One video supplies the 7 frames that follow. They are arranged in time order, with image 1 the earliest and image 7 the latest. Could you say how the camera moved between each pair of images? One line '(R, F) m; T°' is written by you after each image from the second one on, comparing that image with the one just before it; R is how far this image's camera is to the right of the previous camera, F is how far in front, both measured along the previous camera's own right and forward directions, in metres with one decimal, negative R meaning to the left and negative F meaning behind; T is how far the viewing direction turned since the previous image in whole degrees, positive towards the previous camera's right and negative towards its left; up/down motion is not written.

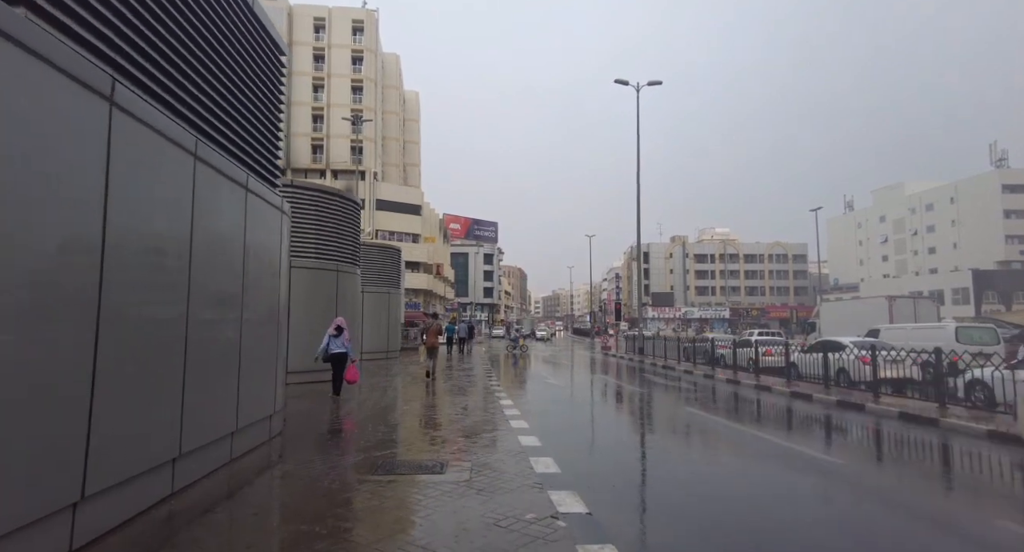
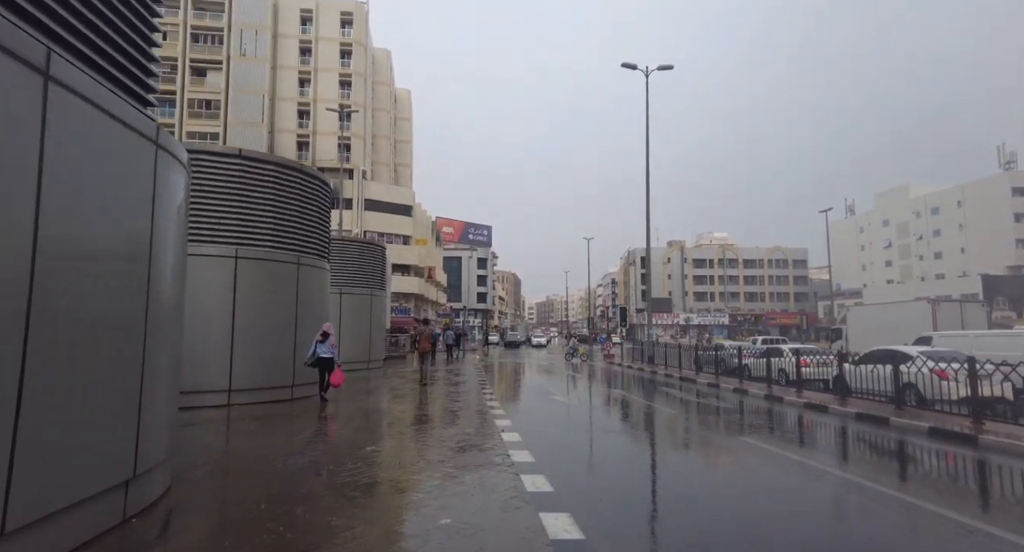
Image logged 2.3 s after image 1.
(-0.2, +2.3) m; +1°
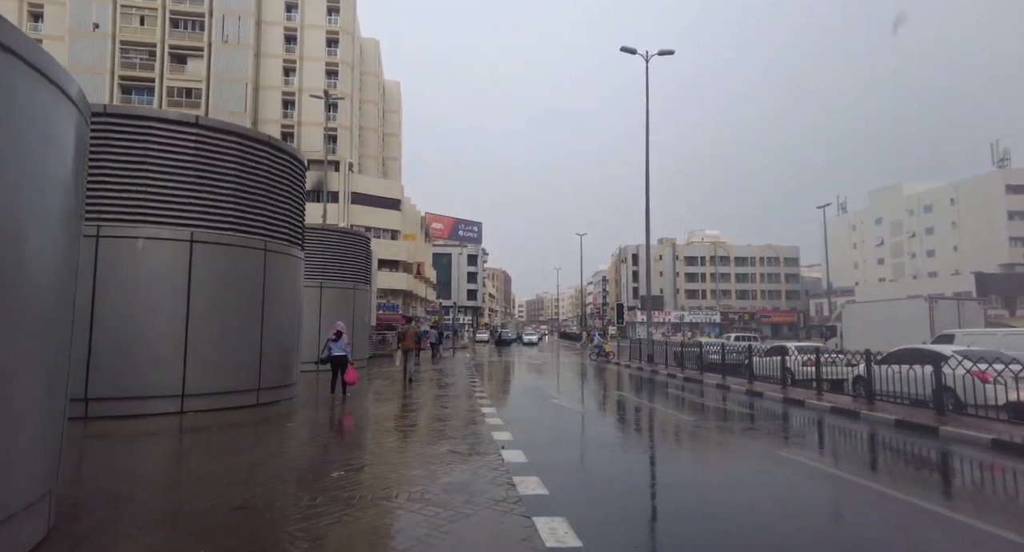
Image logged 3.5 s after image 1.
(-0.1, +1.2) m; +1°
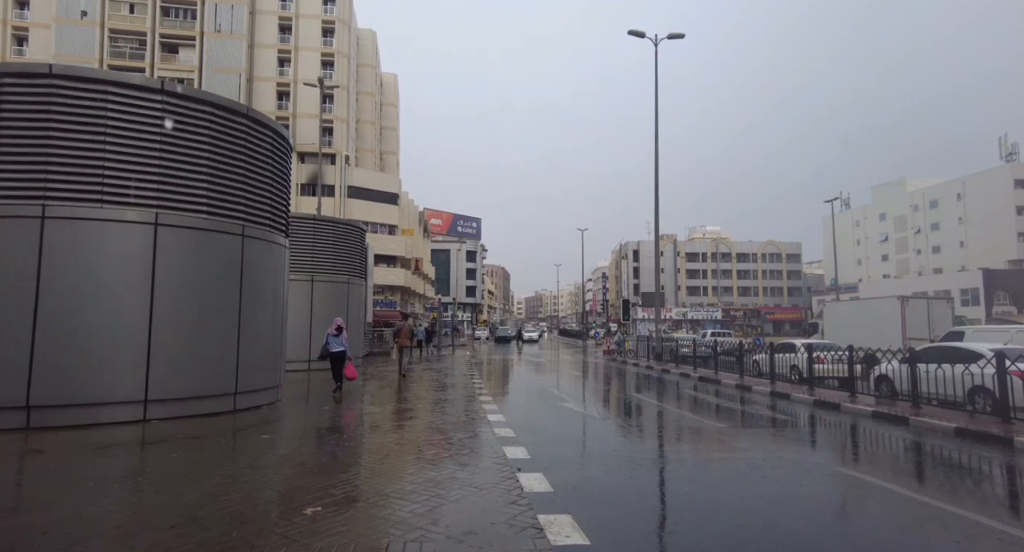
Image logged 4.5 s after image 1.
(-0.2, +1.0) m; 0°
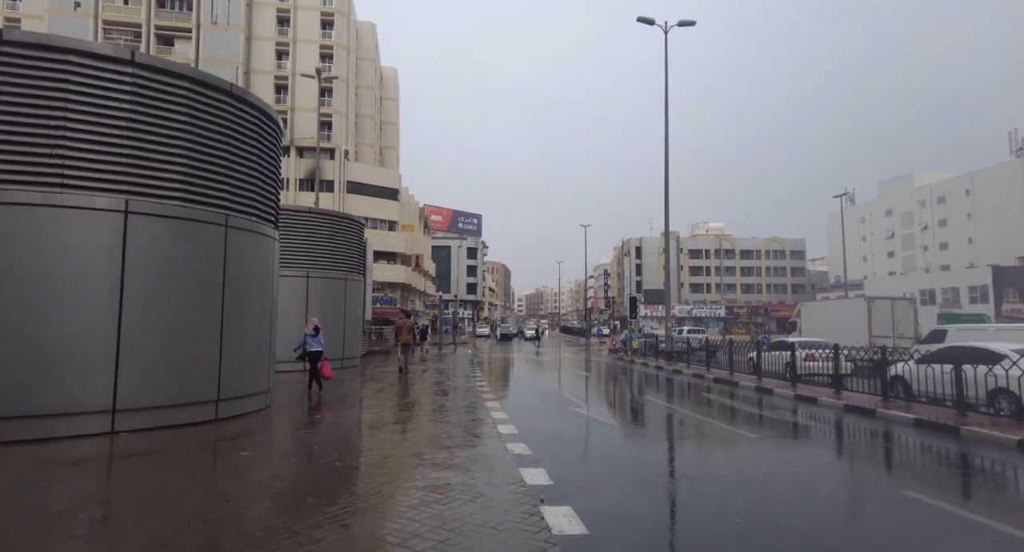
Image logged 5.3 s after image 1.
(-0.2, +0.8) m; 0°
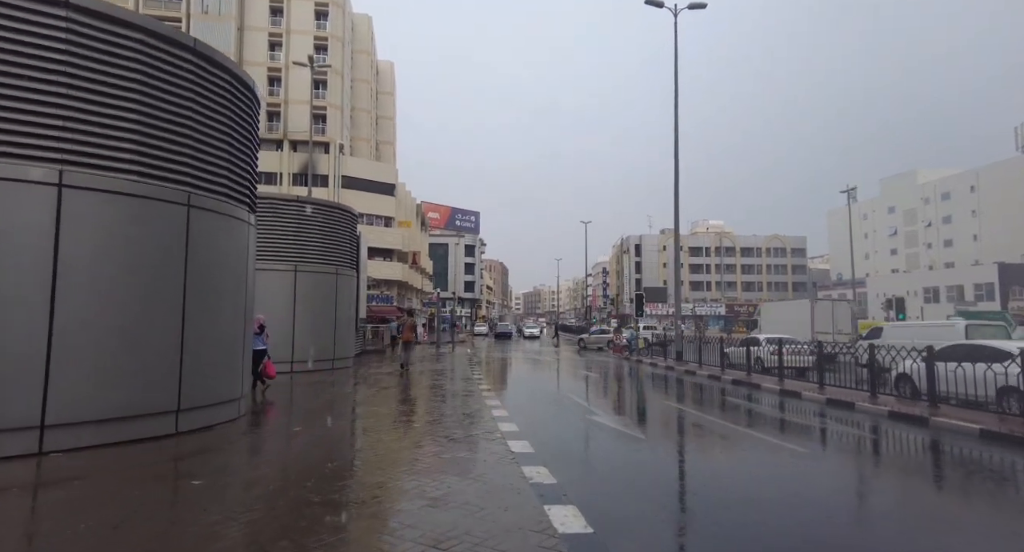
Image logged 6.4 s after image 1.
(-0.2, +1.0) m; 0°
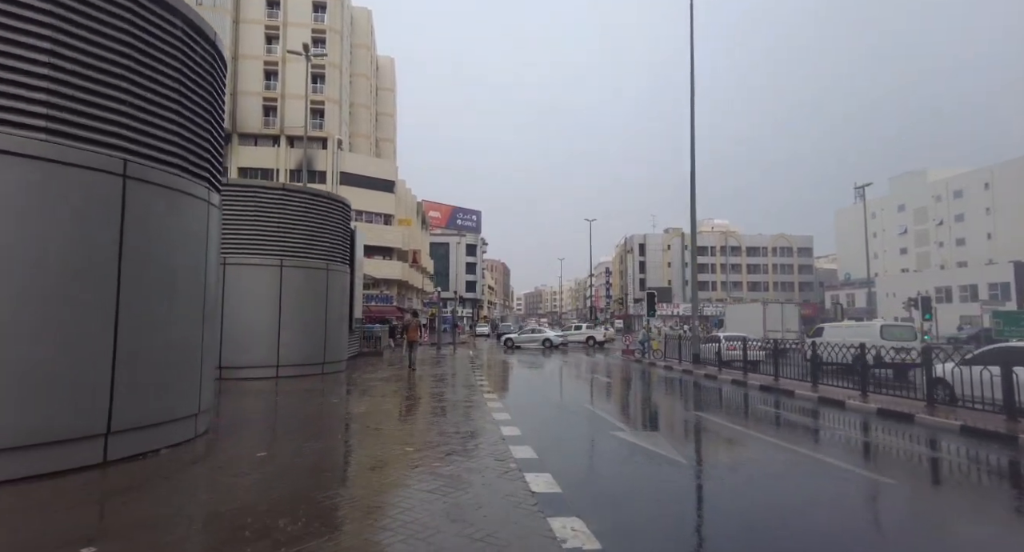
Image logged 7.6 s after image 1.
(-0.1, +1.2) m; 0°
